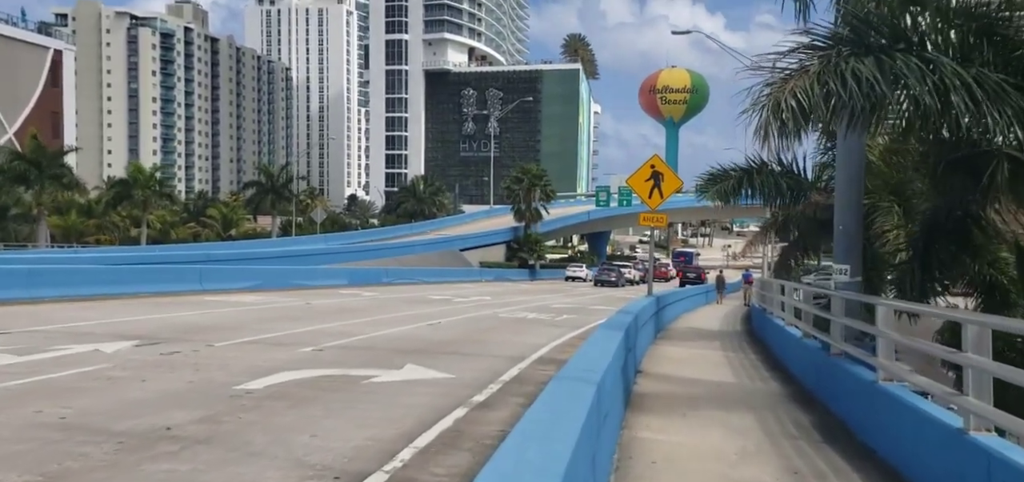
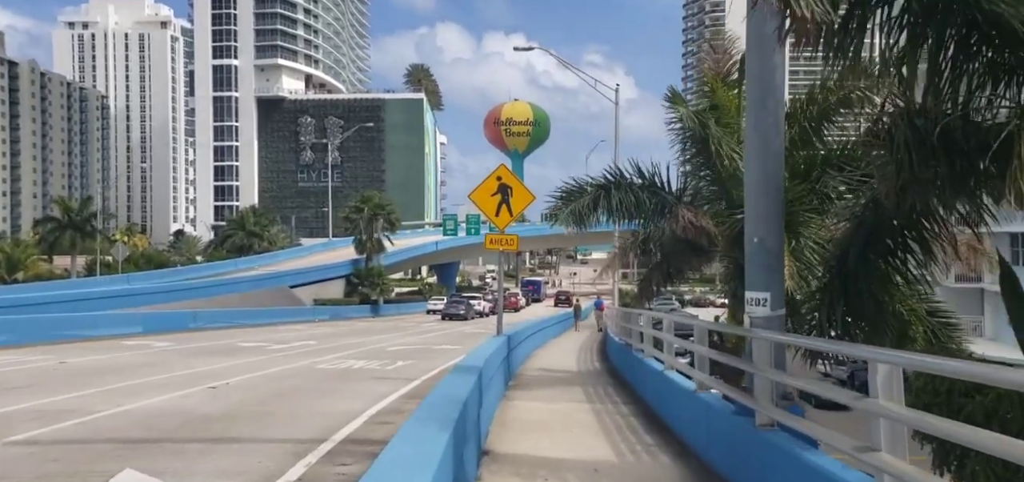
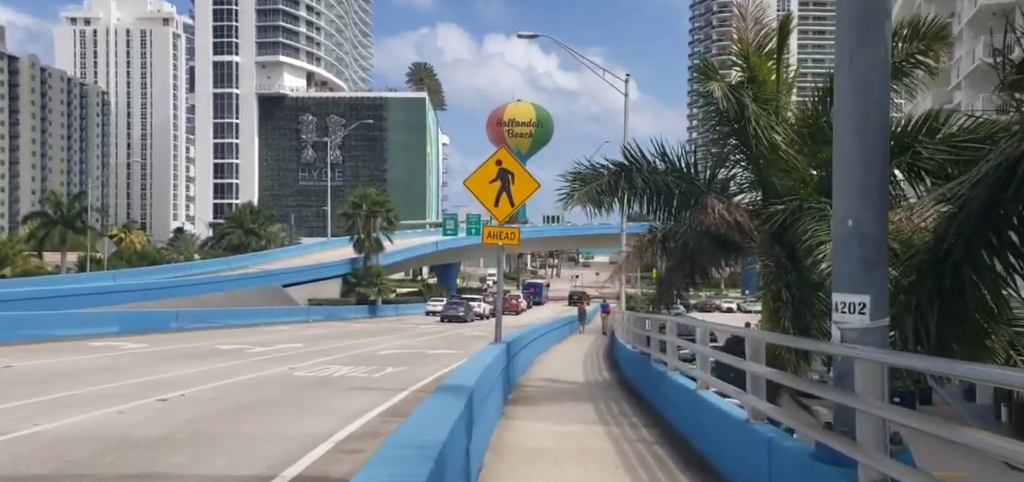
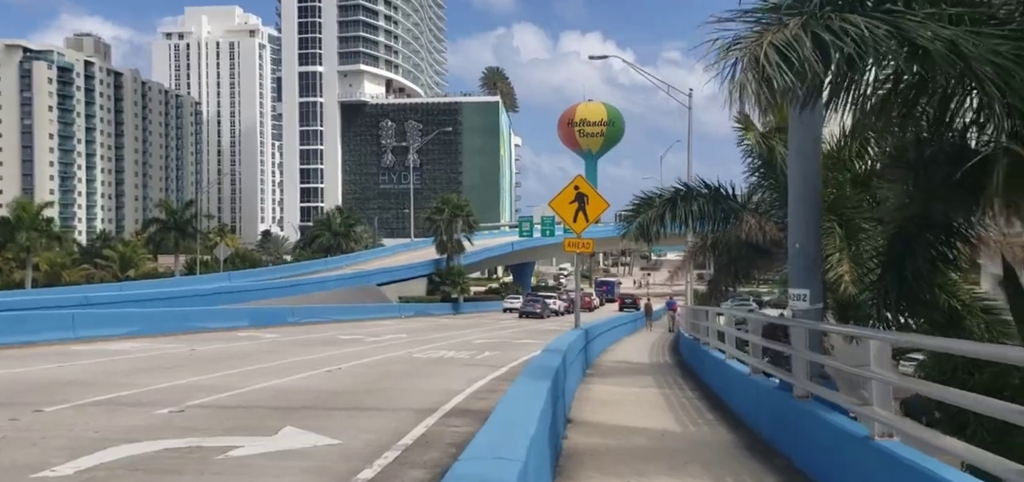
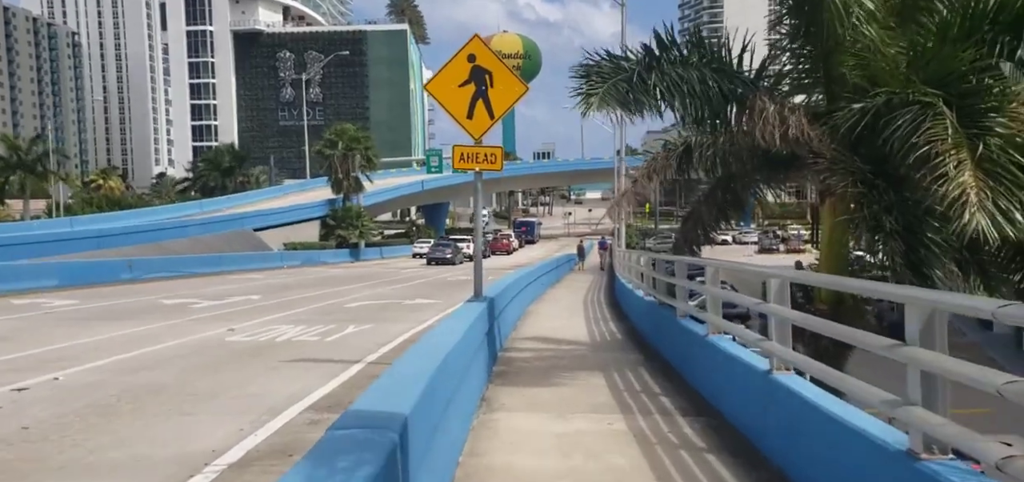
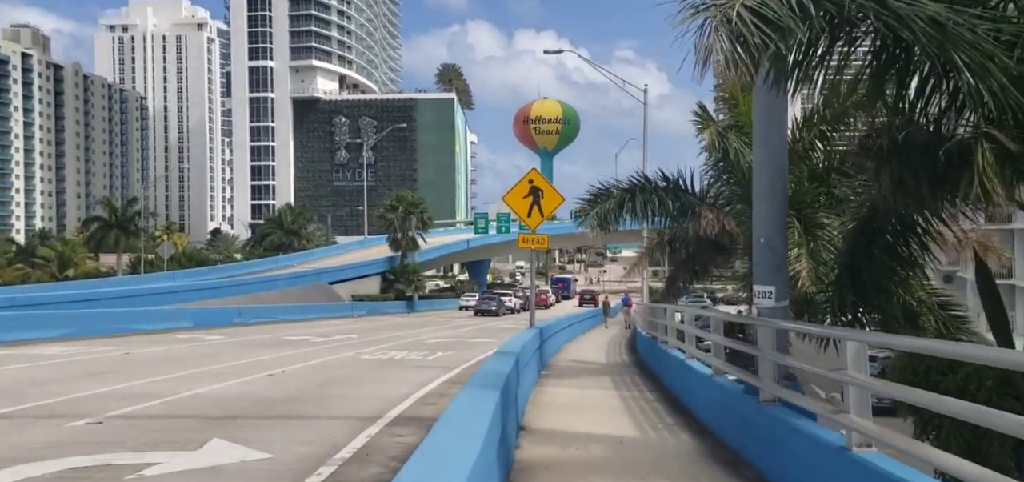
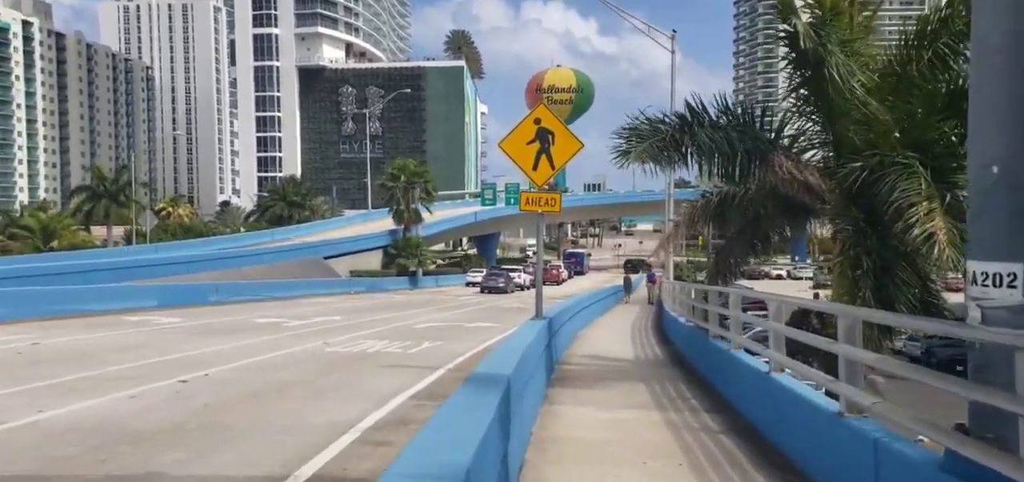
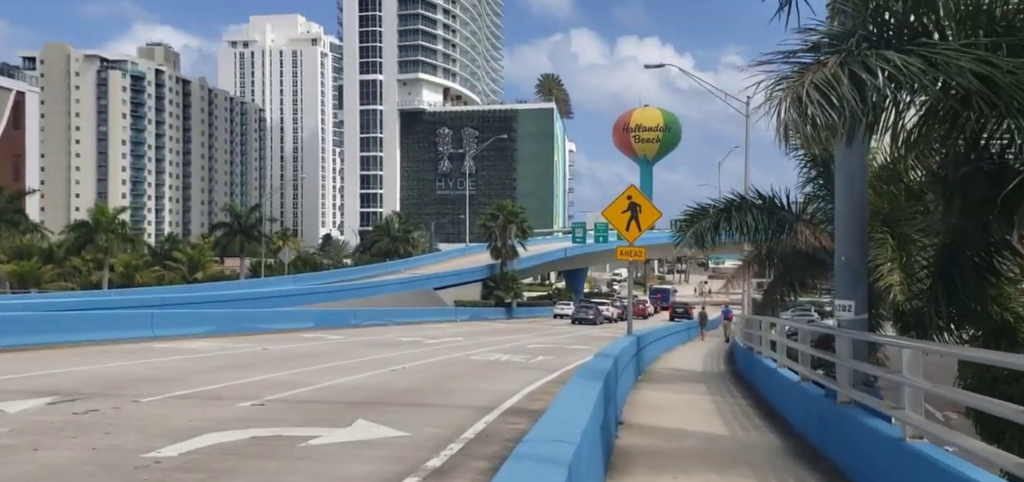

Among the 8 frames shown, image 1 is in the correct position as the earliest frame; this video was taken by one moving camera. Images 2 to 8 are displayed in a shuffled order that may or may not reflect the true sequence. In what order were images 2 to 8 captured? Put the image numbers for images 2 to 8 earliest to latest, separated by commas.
8, 4, 6, 2, 3, 7, 5
